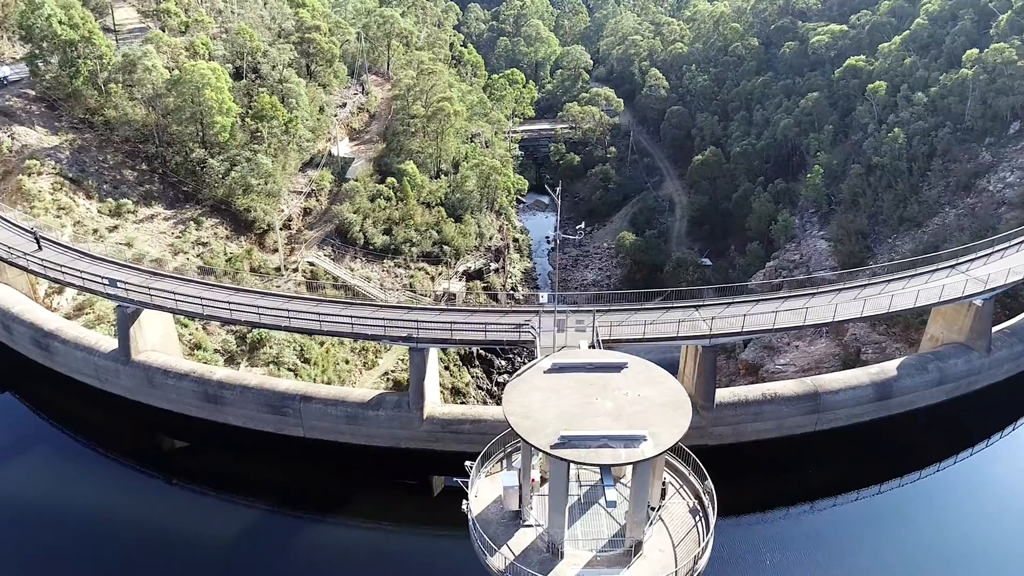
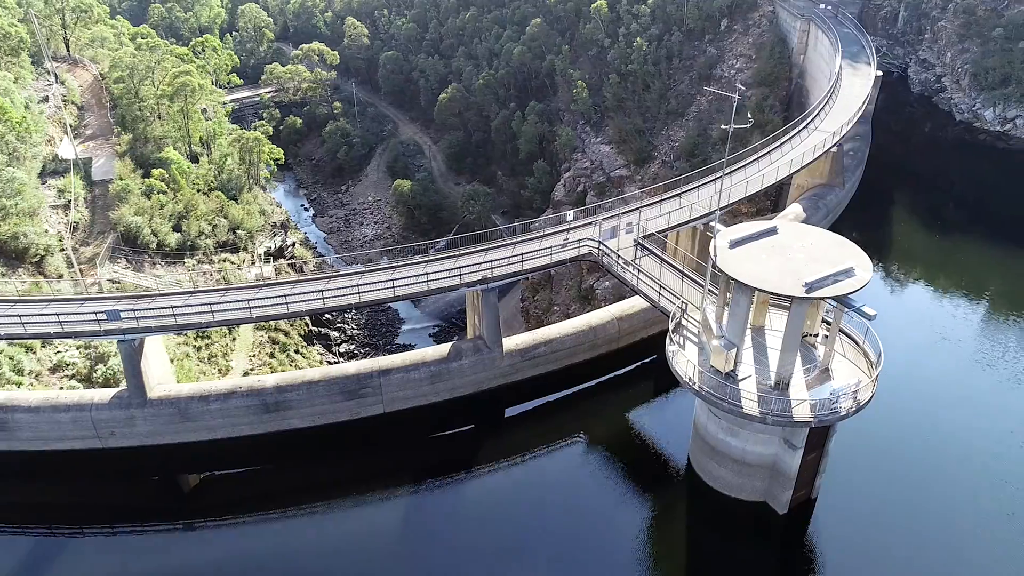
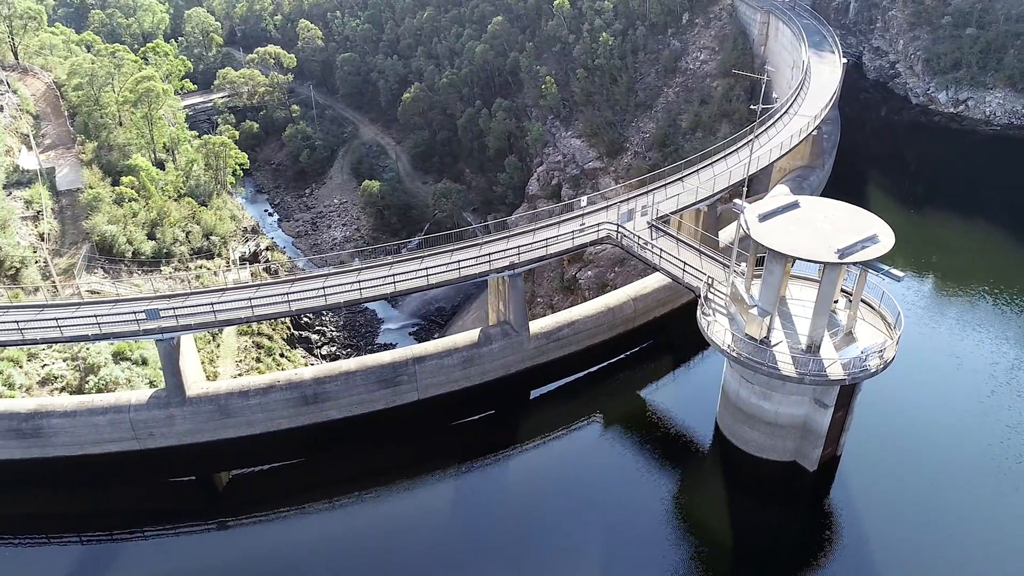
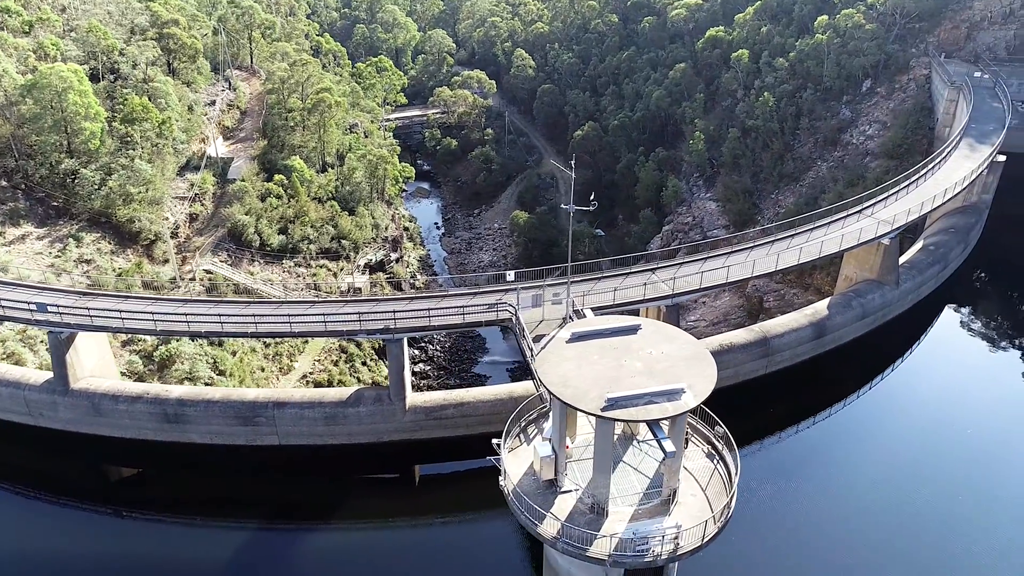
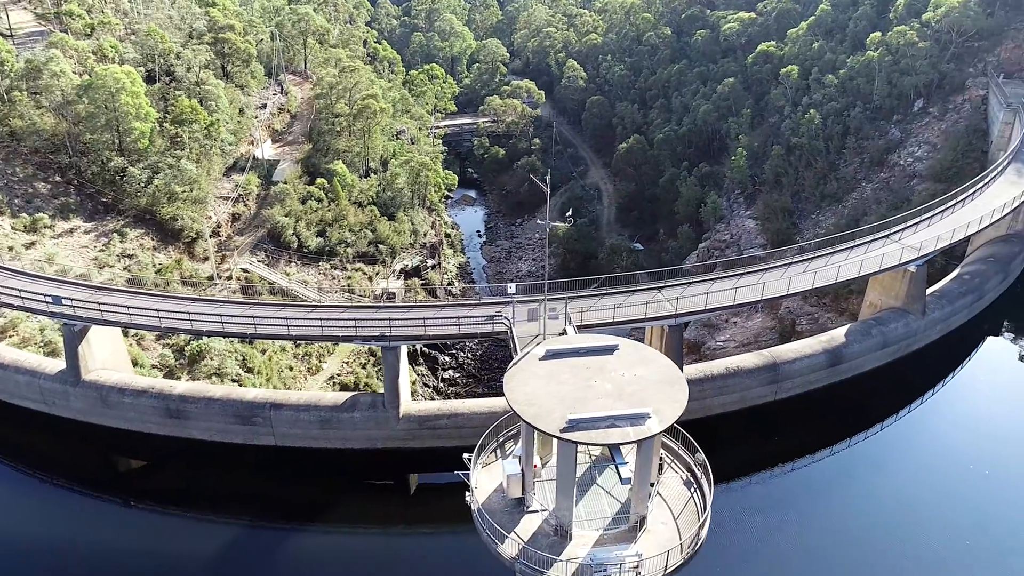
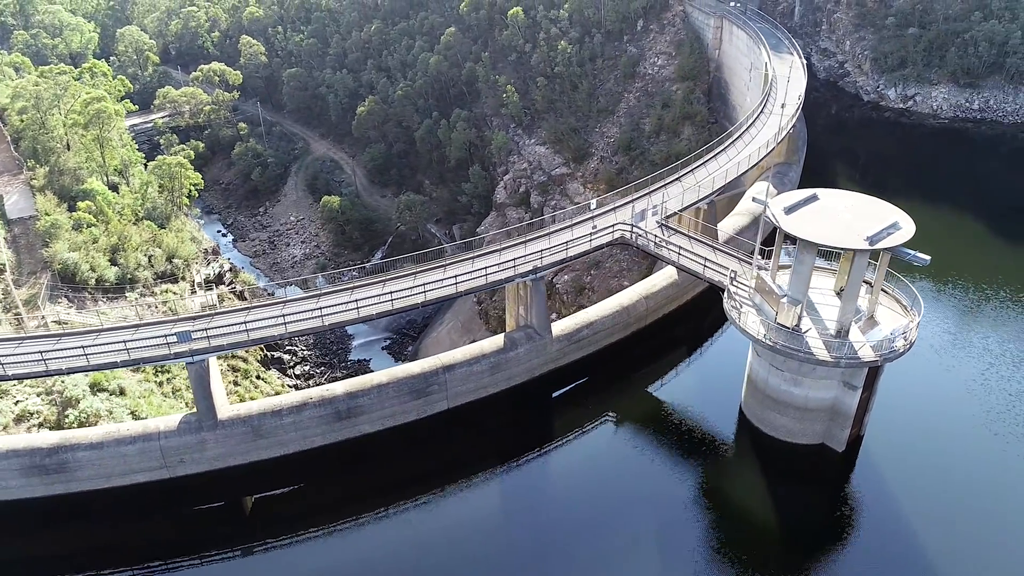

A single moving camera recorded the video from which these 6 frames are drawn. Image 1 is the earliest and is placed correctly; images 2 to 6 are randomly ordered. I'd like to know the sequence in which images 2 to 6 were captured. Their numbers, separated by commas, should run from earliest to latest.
5, 4, 2, 3, 6
